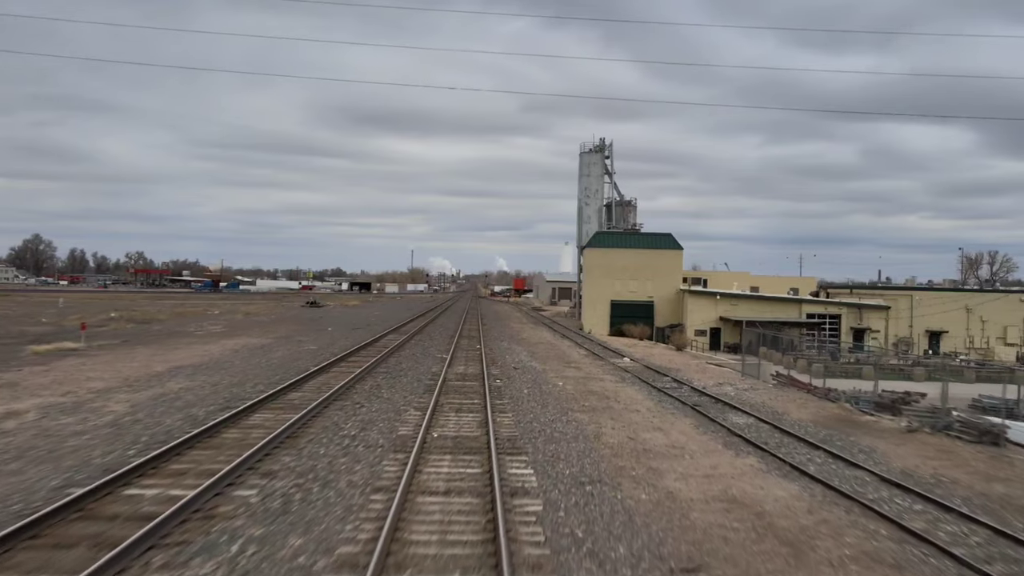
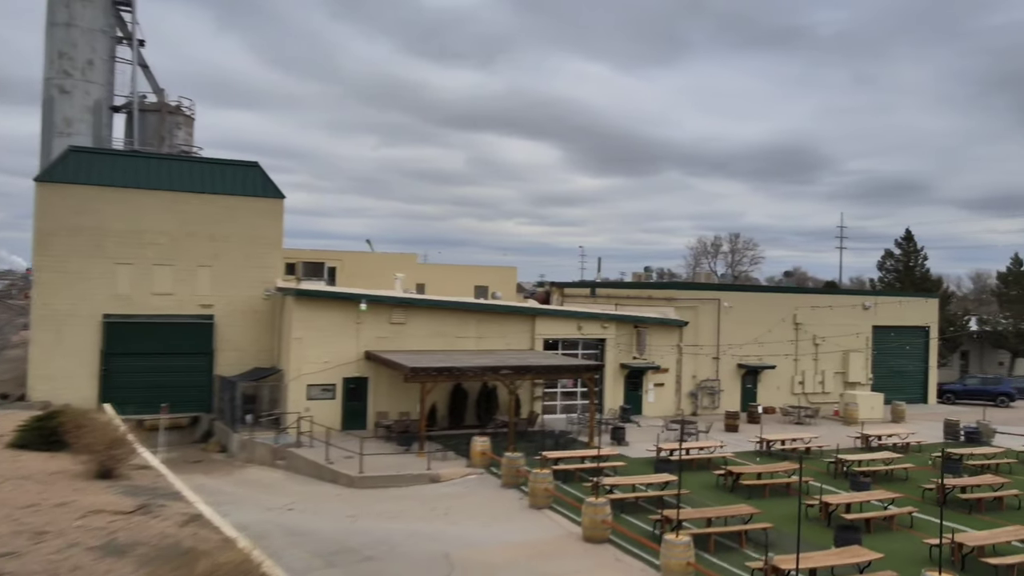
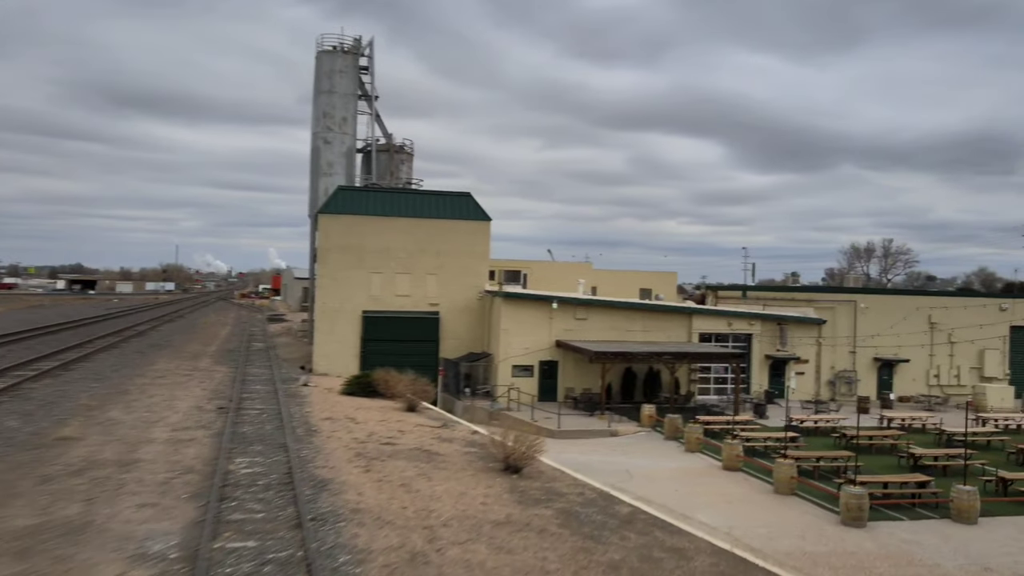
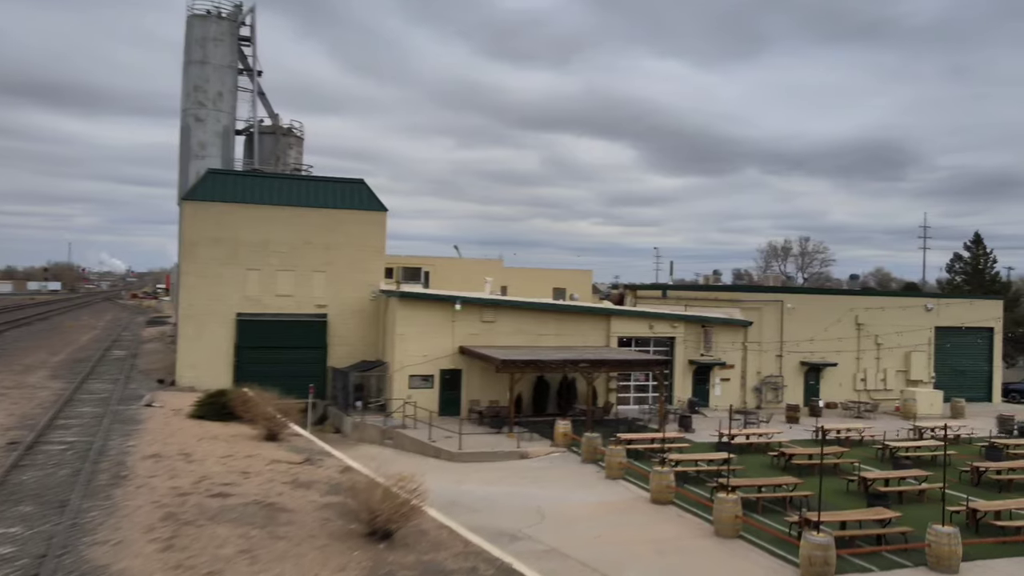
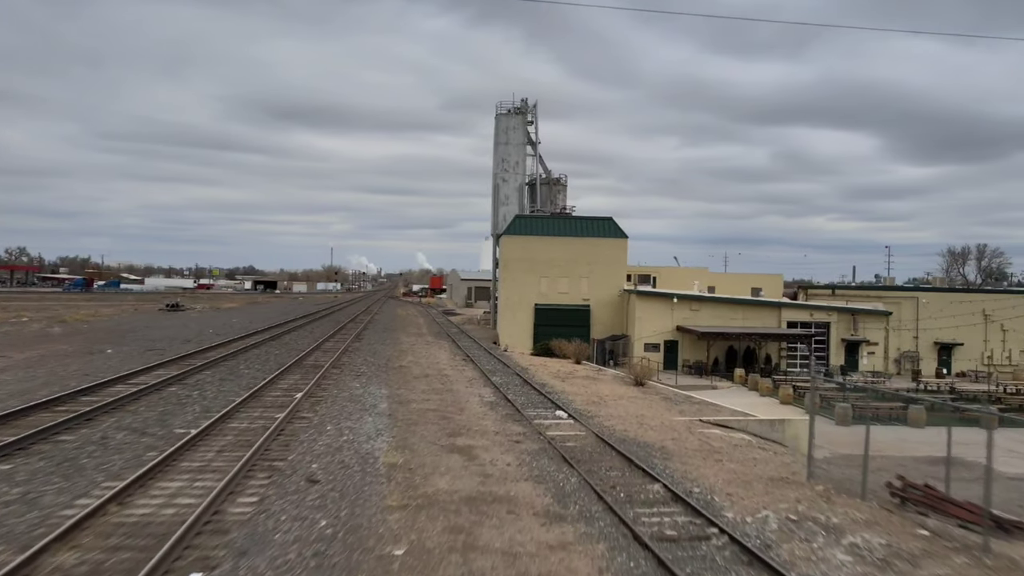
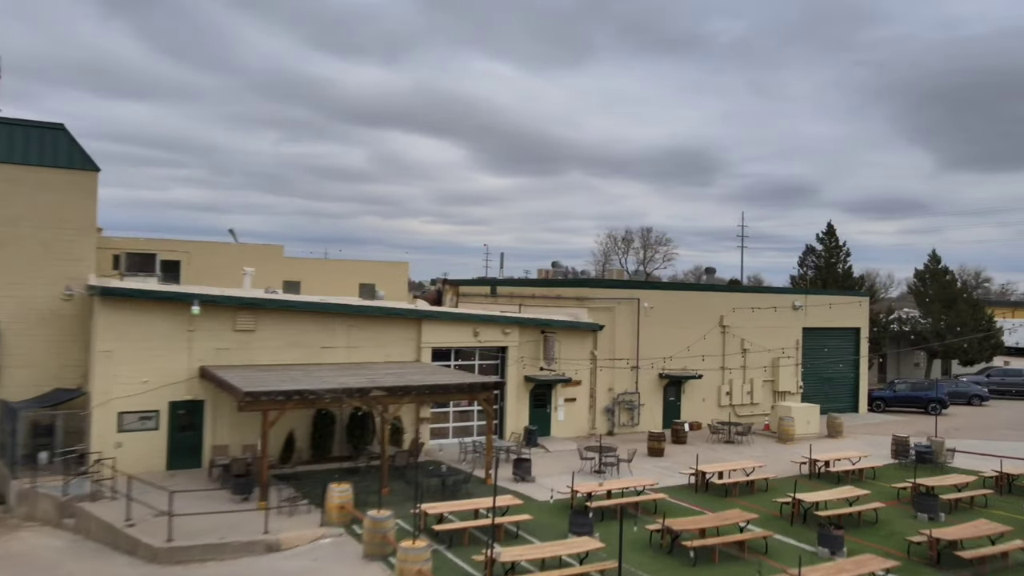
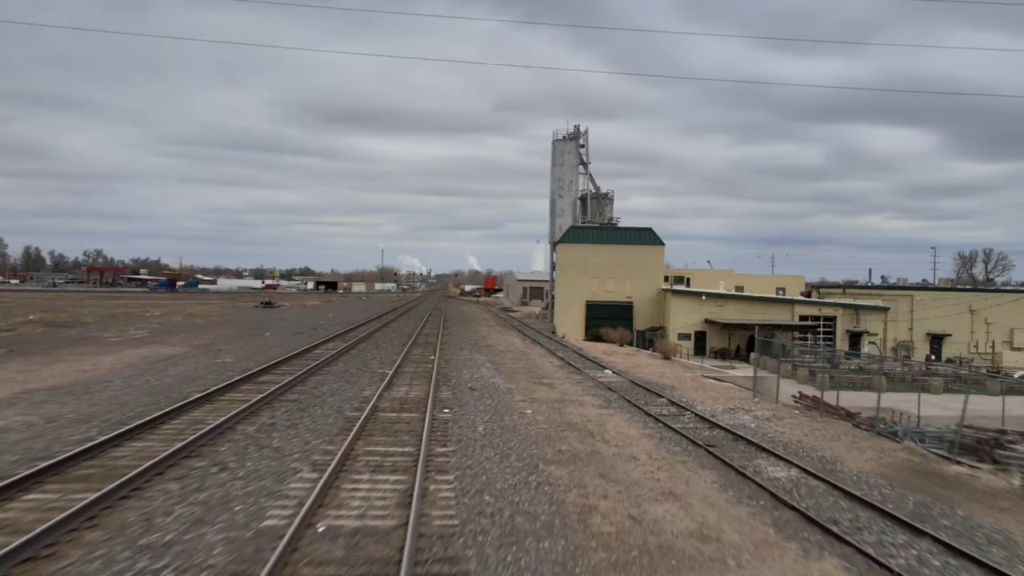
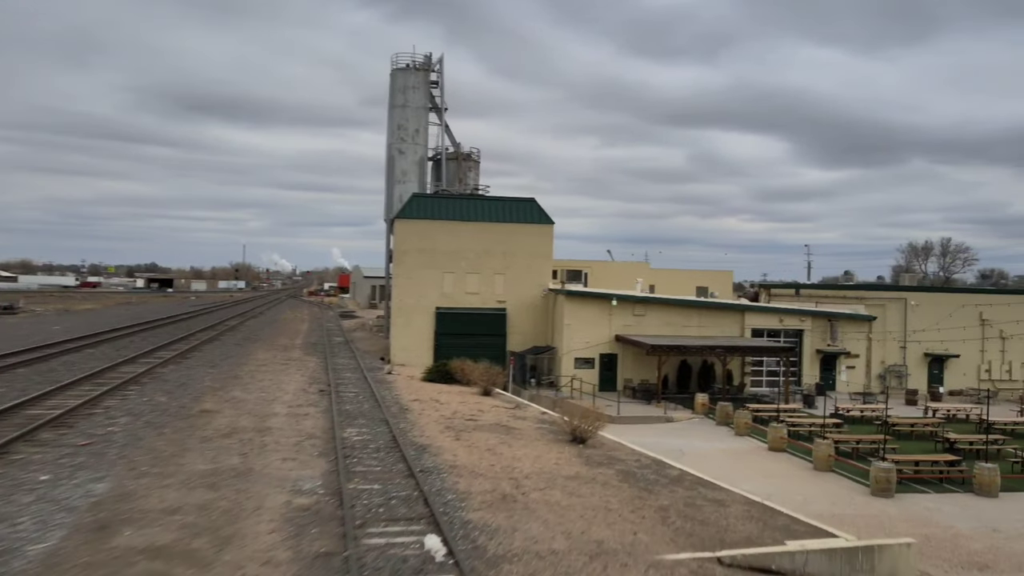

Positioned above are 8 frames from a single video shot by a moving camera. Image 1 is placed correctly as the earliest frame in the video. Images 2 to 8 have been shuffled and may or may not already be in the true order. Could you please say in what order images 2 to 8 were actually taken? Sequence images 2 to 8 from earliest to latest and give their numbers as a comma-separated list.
7, 5, 8, 3, 4, 2, 6
